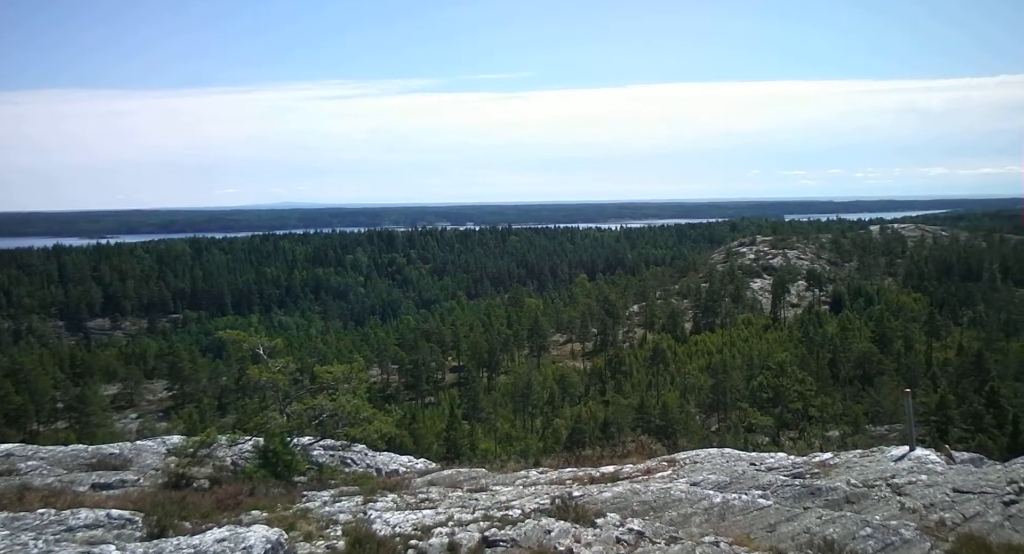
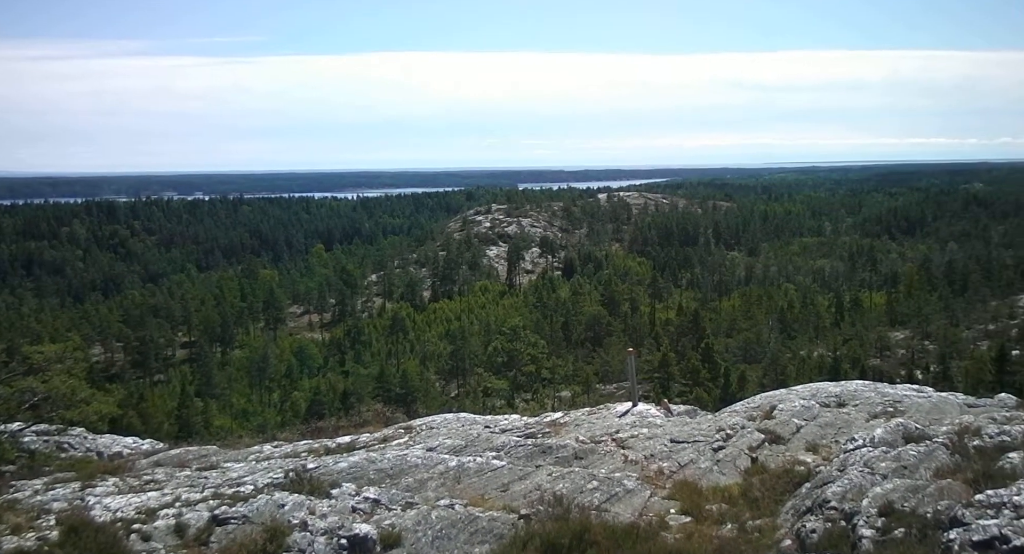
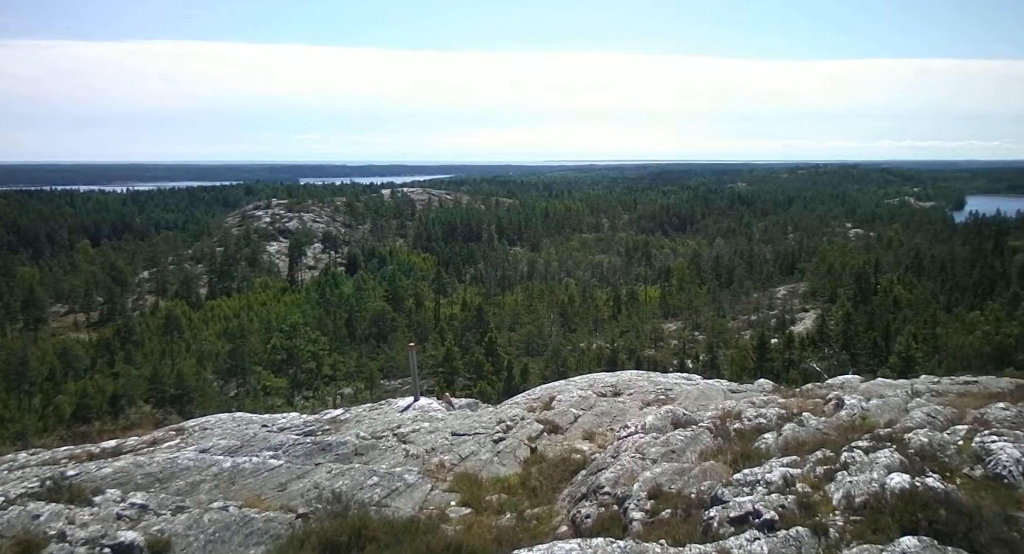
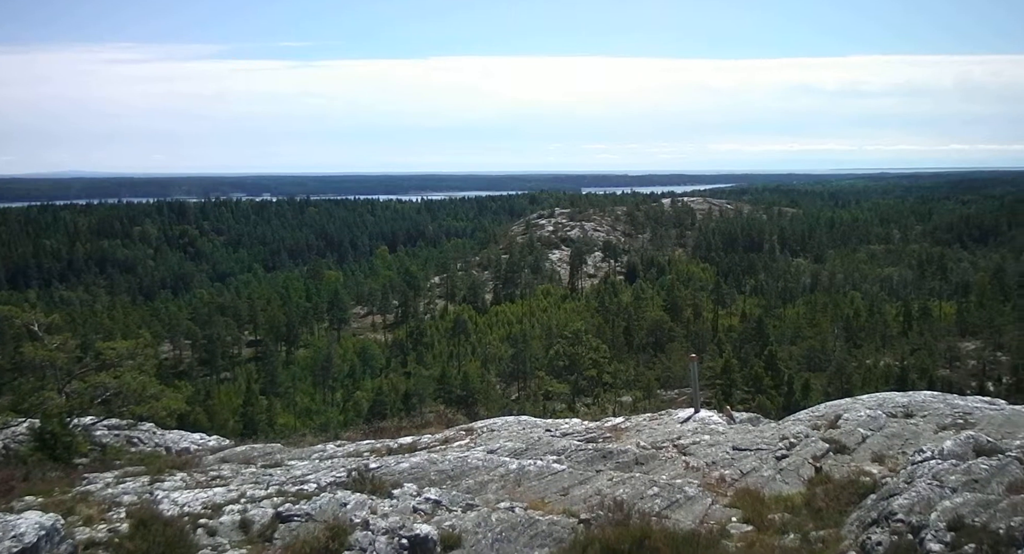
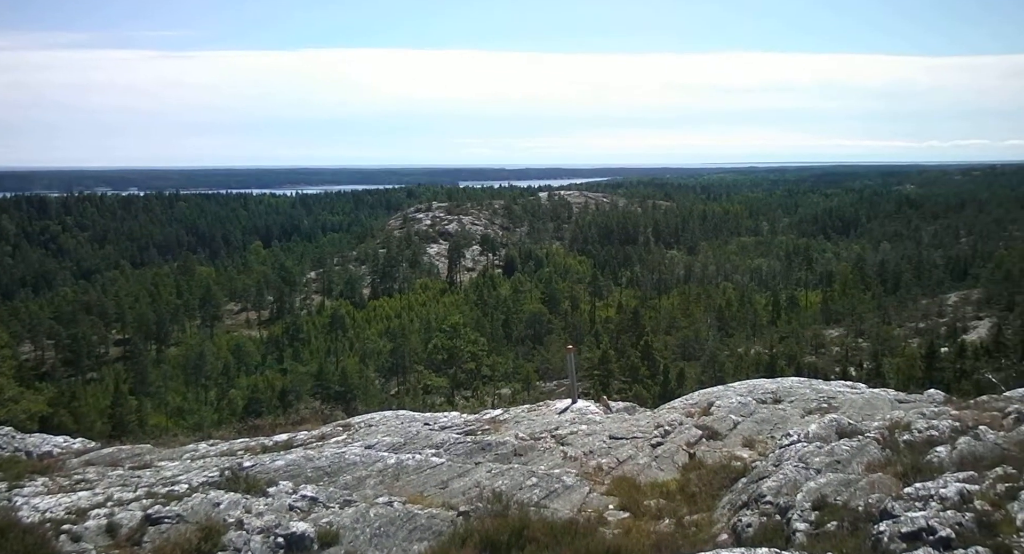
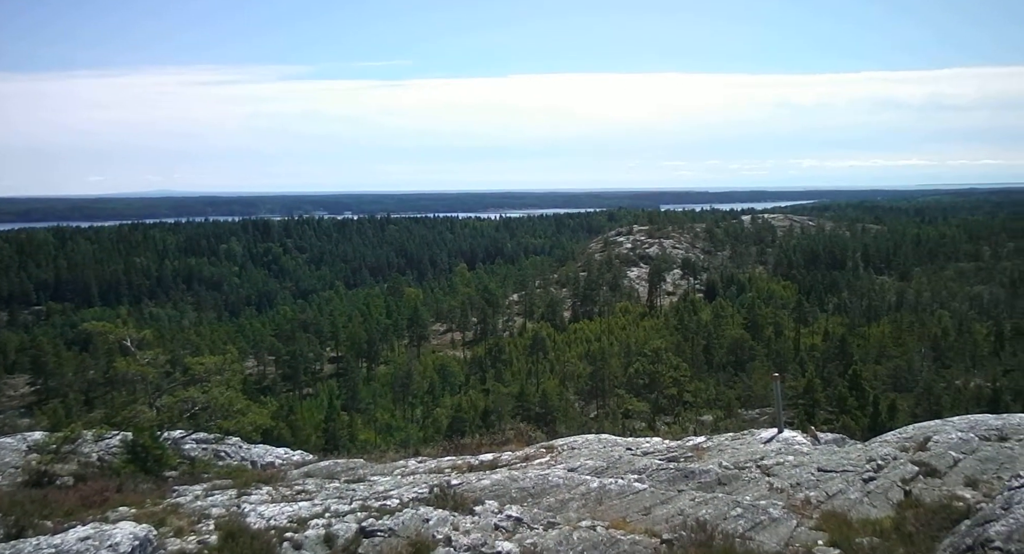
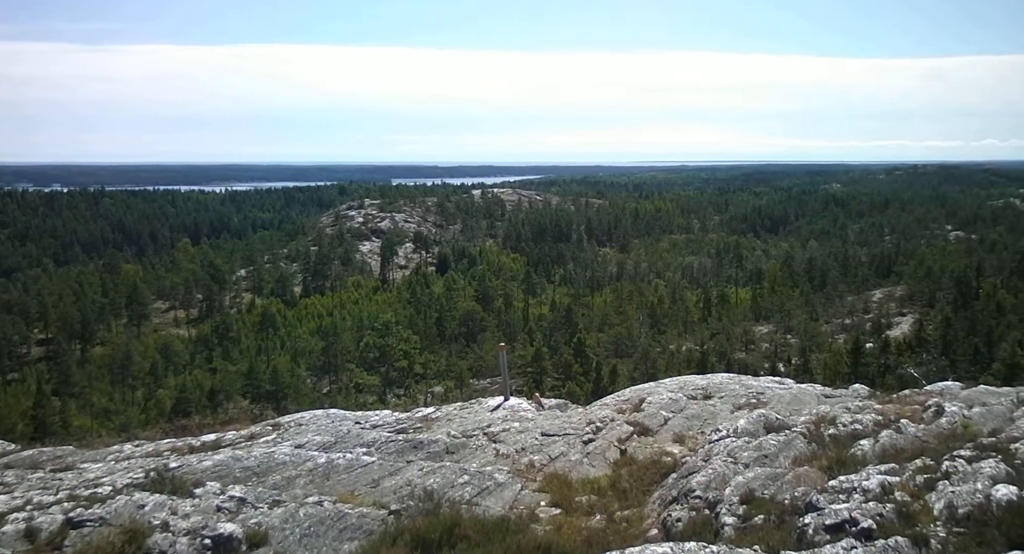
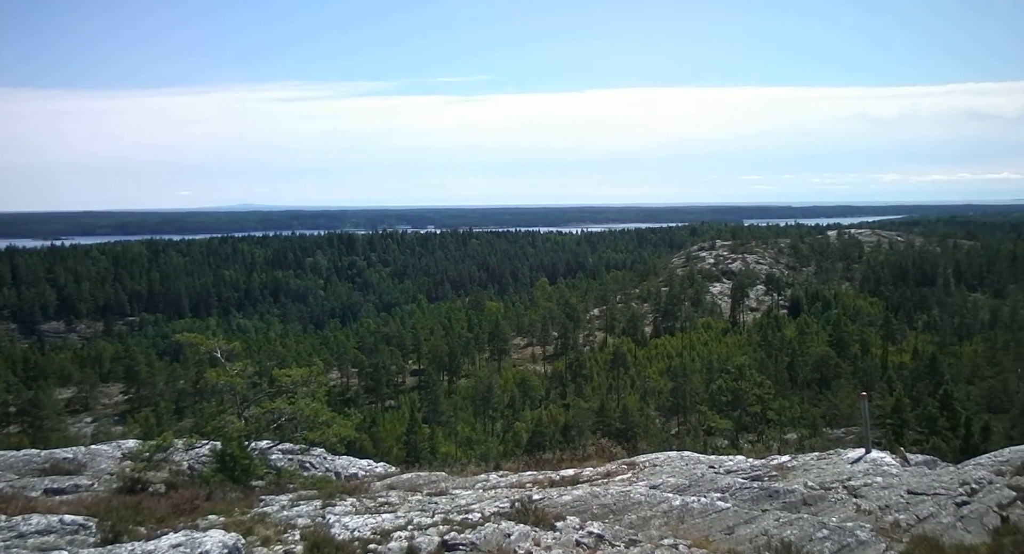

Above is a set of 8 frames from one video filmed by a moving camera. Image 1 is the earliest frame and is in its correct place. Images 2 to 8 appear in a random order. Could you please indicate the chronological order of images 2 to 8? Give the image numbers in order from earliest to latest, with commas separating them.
8, 6, 4, 2, 5, 7, 3
